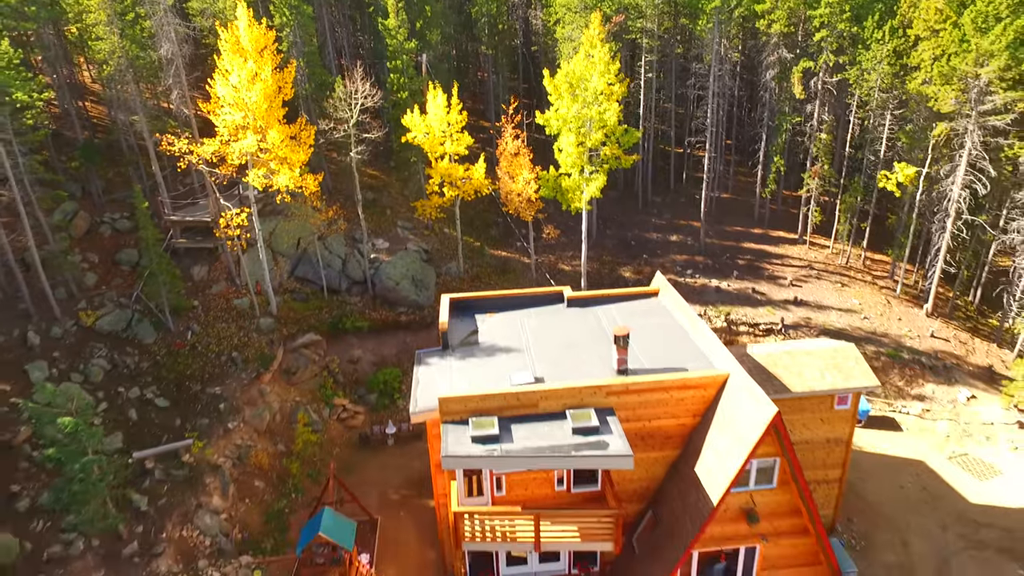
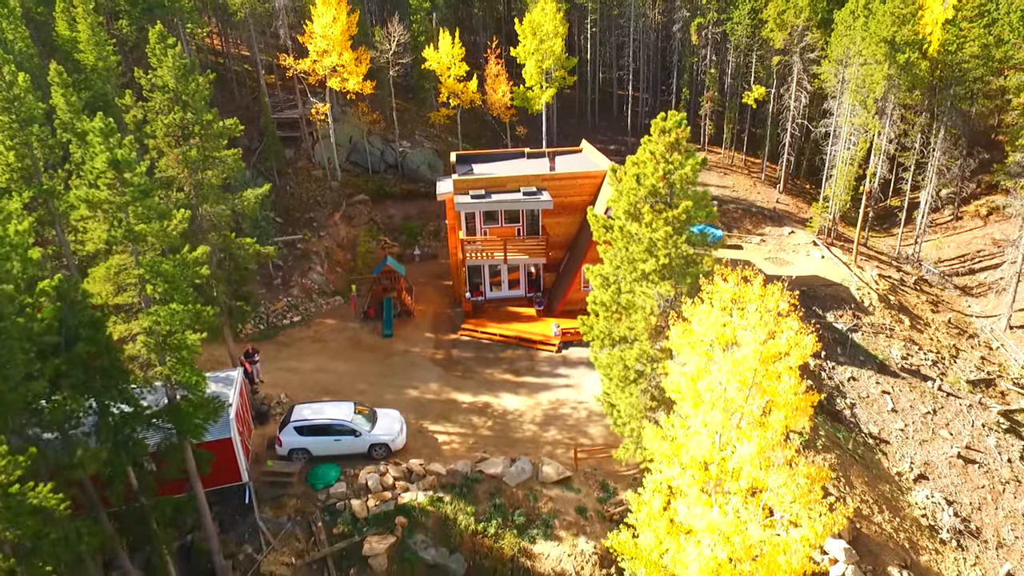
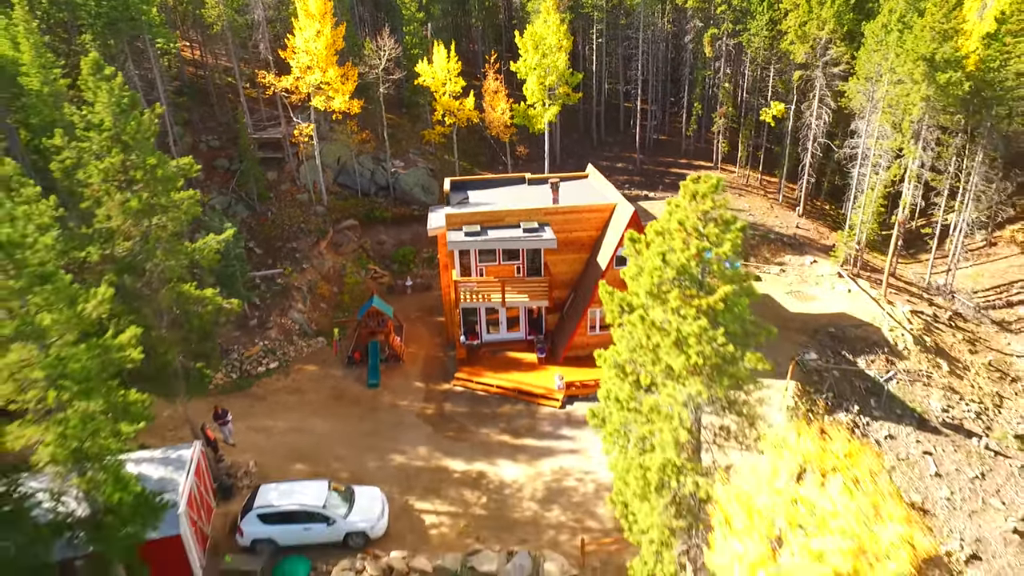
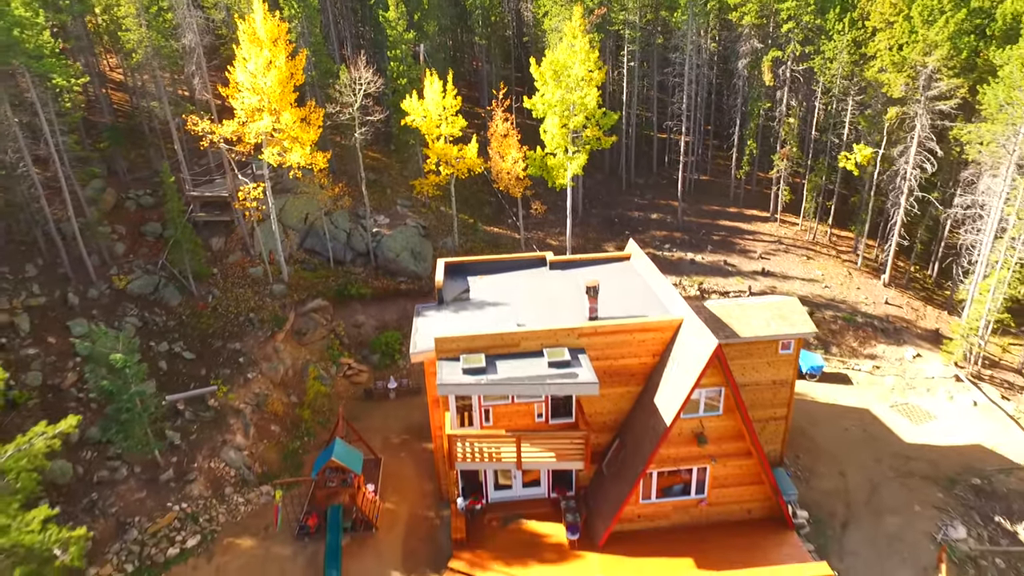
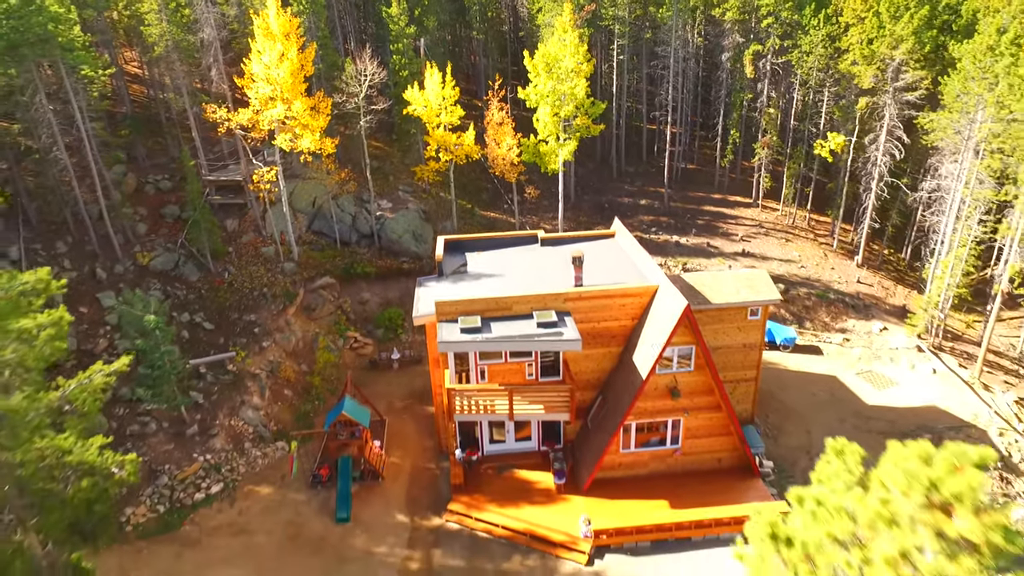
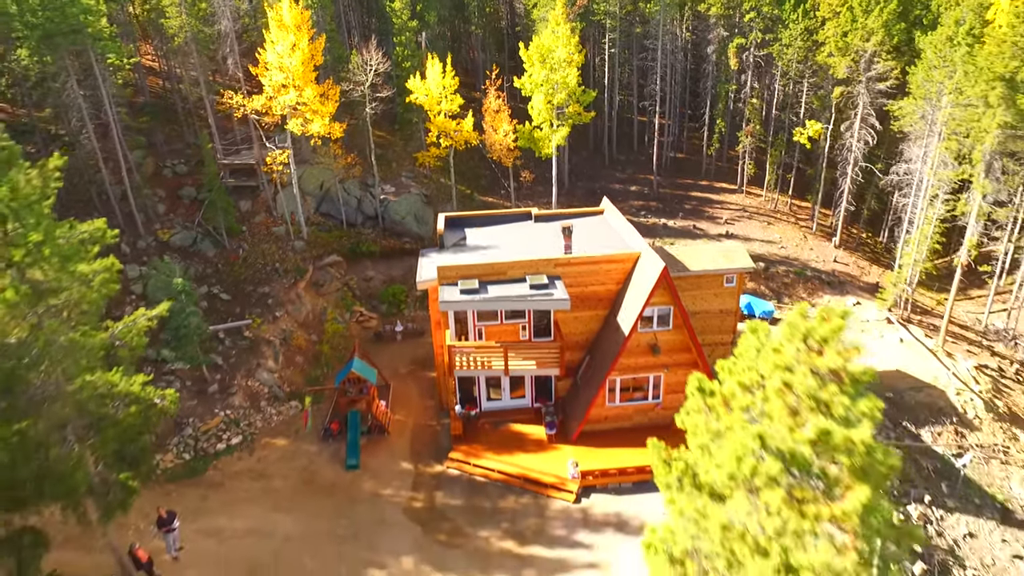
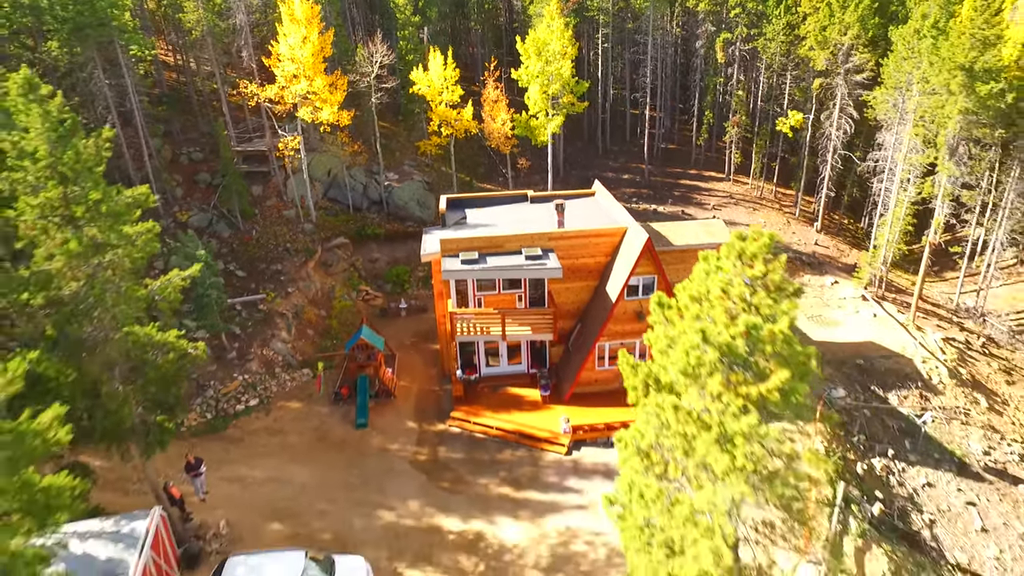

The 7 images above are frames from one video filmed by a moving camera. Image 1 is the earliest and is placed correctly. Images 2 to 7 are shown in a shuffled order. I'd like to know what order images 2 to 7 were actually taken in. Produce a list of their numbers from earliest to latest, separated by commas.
4, 5, 6, 7, 3, 2
